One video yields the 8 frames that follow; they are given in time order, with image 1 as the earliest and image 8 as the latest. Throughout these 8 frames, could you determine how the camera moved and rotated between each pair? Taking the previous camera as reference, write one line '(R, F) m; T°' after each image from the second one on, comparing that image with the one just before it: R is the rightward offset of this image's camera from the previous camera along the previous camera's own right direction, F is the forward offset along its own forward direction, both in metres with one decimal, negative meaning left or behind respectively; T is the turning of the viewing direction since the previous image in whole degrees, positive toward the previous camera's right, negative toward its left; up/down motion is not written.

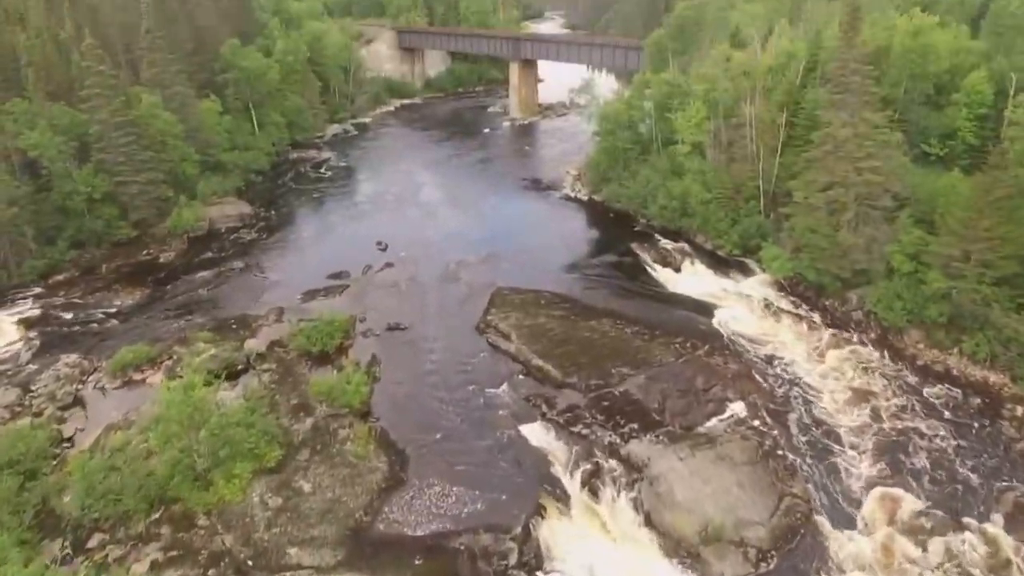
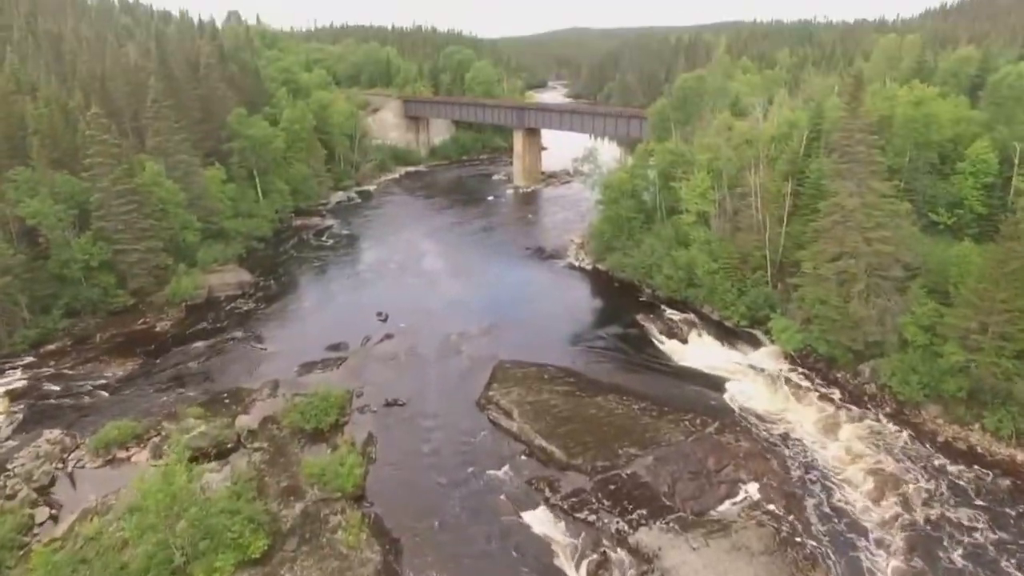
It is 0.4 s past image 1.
(+0.2, +1.2) m; 0°
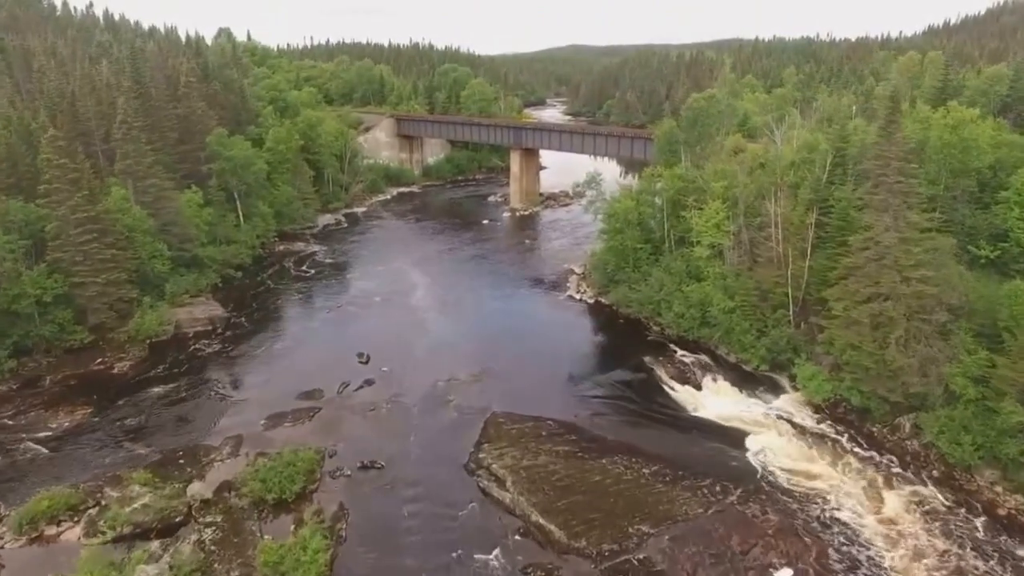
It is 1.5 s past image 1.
(+0.2, +4.7) m; 0°
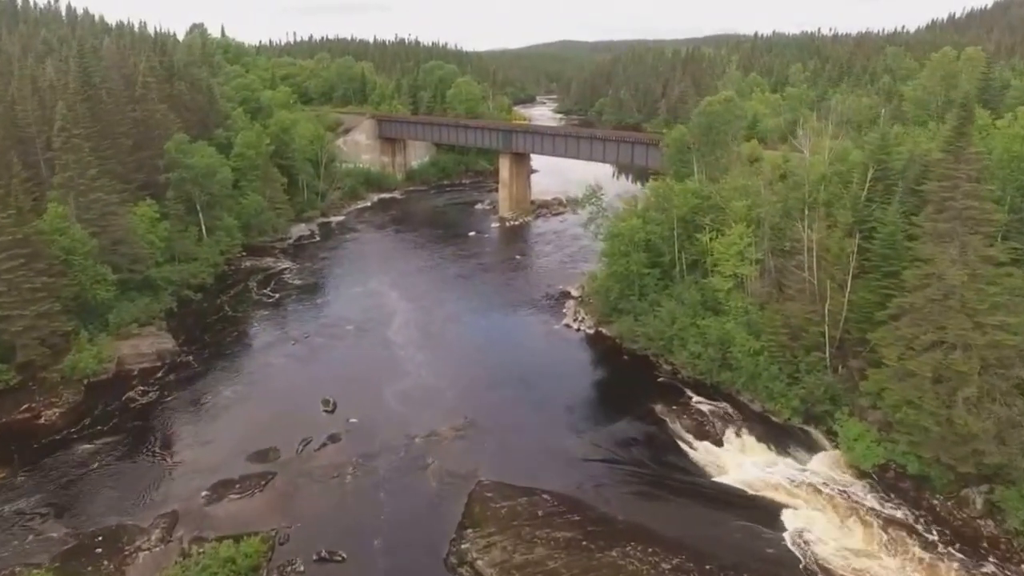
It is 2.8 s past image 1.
(+0.1, +6.4) m; +1°
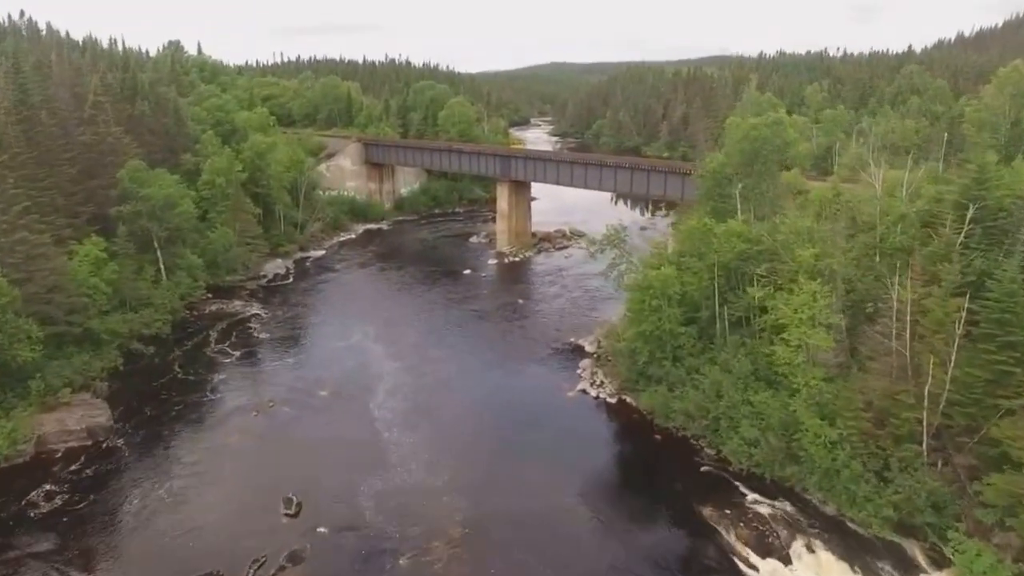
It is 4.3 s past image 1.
(-0.7, +8.1) m; +1°
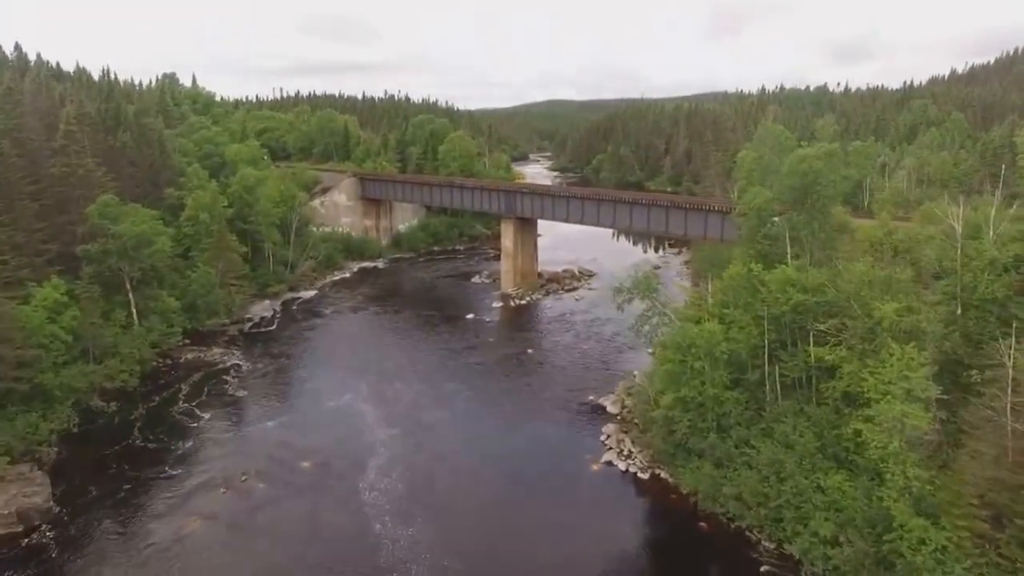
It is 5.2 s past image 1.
(-0.7, +5.7) m; 0°
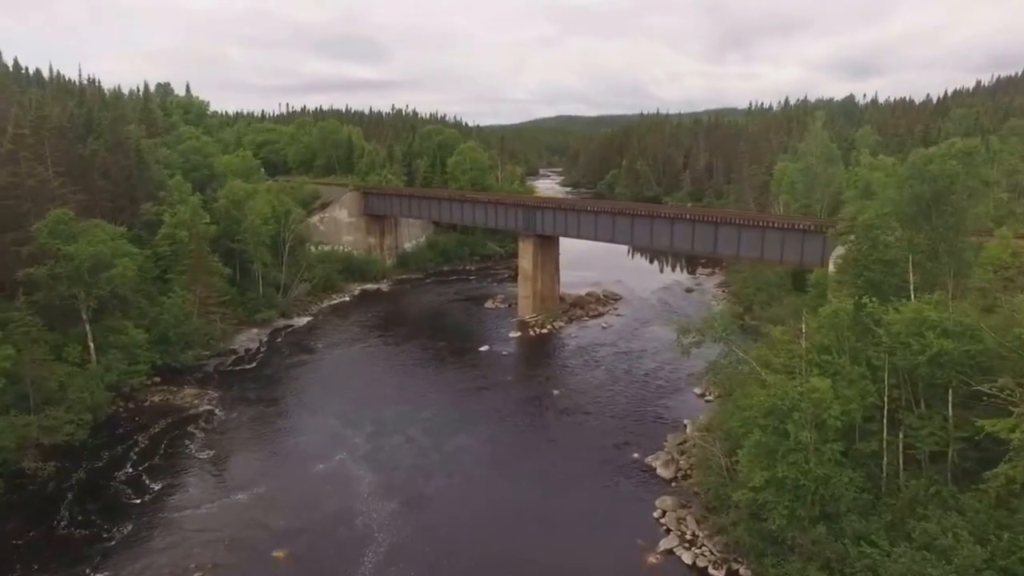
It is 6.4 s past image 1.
(-0.9, +8.2) m; -1°
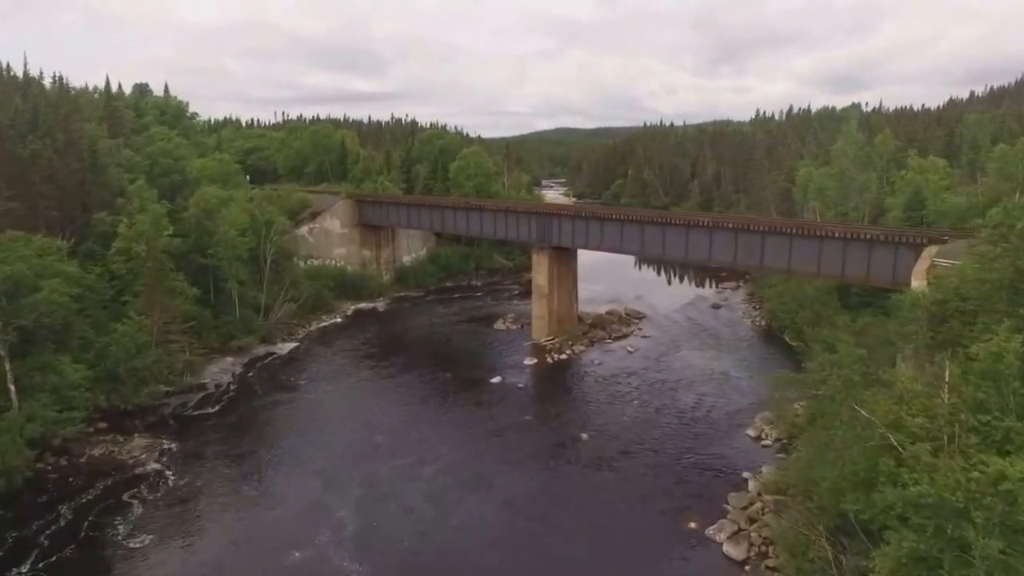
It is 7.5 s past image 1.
(-0.9, +8.0) m; 0°
